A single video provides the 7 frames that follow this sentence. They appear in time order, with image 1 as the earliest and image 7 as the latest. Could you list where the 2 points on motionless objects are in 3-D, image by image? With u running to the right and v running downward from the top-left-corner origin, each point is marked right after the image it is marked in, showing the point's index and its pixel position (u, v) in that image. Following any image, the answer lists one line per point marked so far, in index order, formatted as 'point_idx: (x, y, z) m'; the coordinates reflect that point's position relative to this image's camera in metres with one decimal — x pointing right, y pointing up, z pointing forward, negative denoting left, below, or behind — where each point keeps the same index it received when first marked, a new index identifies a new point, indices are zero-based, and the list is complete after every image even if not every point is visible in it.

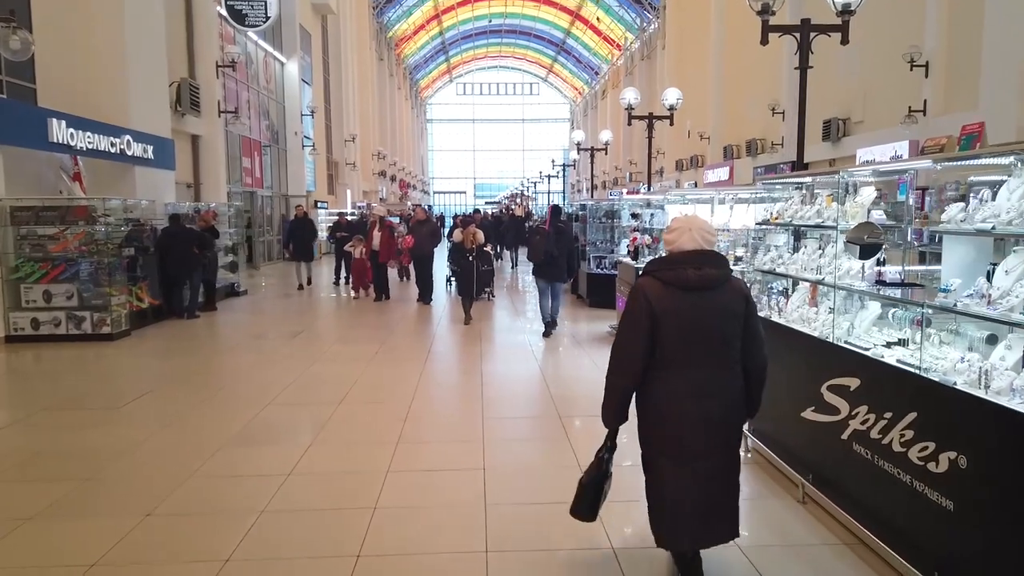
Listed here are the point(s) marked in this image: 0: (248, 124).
0: (-6.2, +3.8, +17.8) m
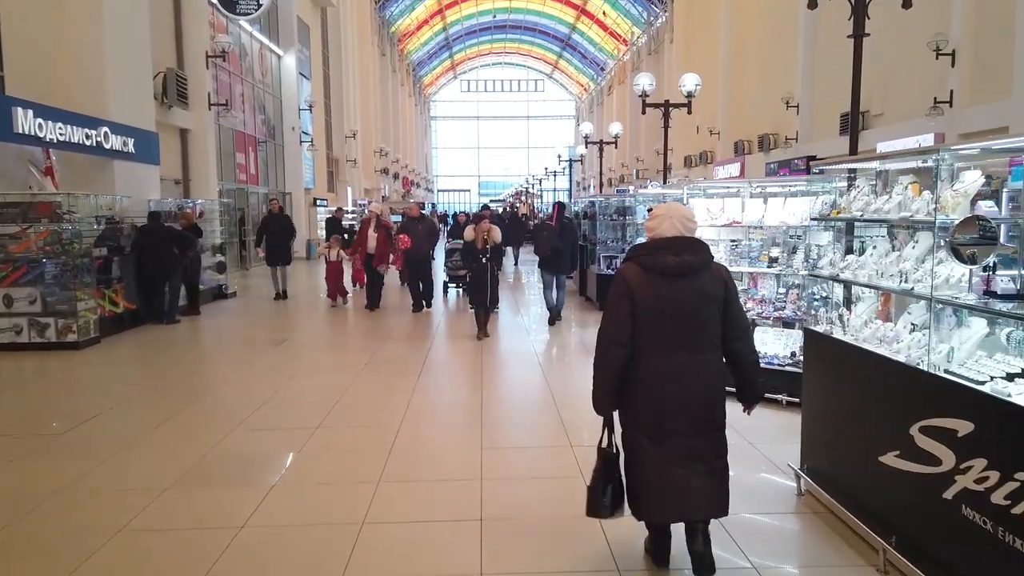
0: (-6.1, +3.8, +17.1) m
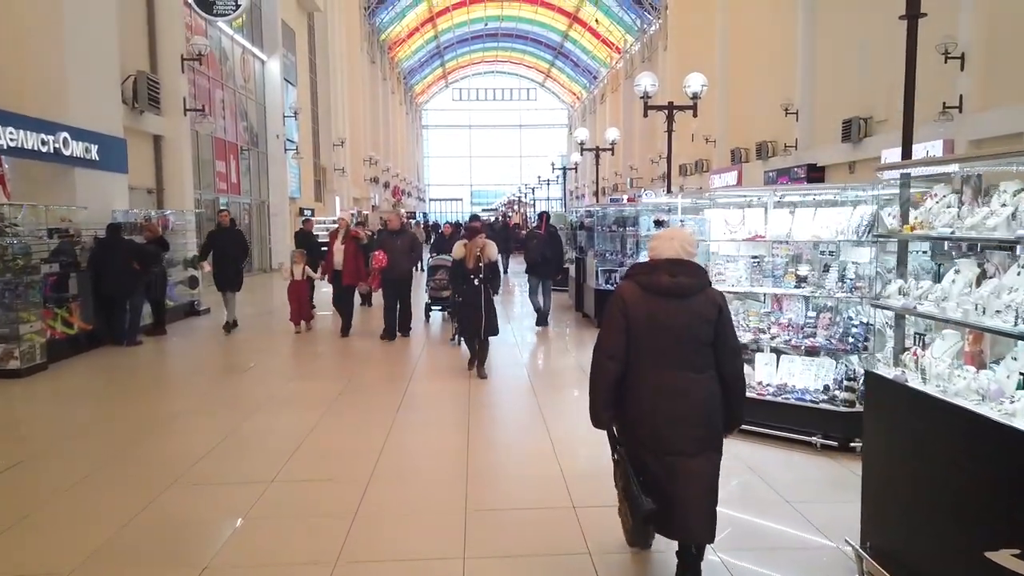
0: (-6.3, +3.5, +16.4) m
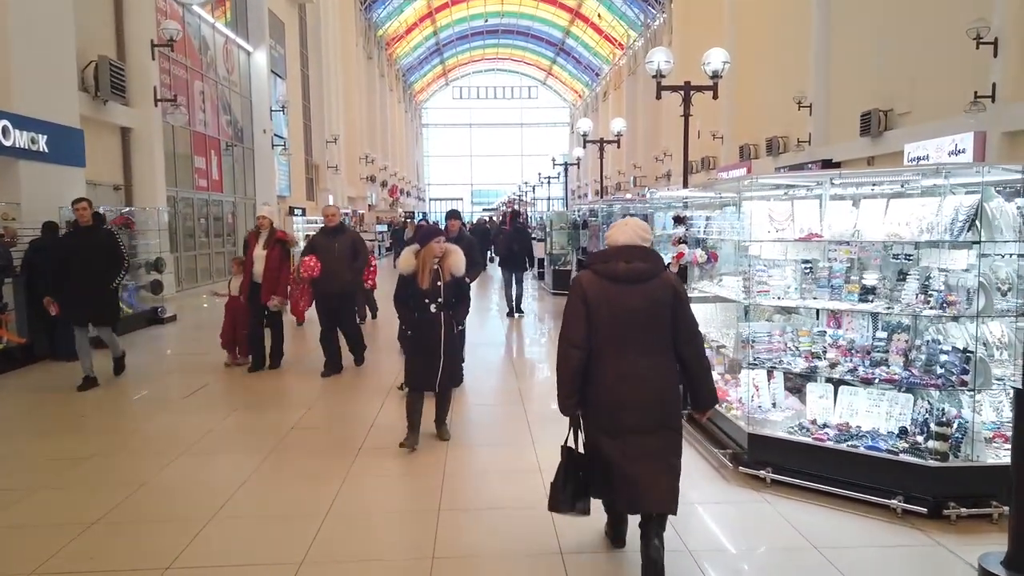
0: (-6.3, +3.5, +15.5) m
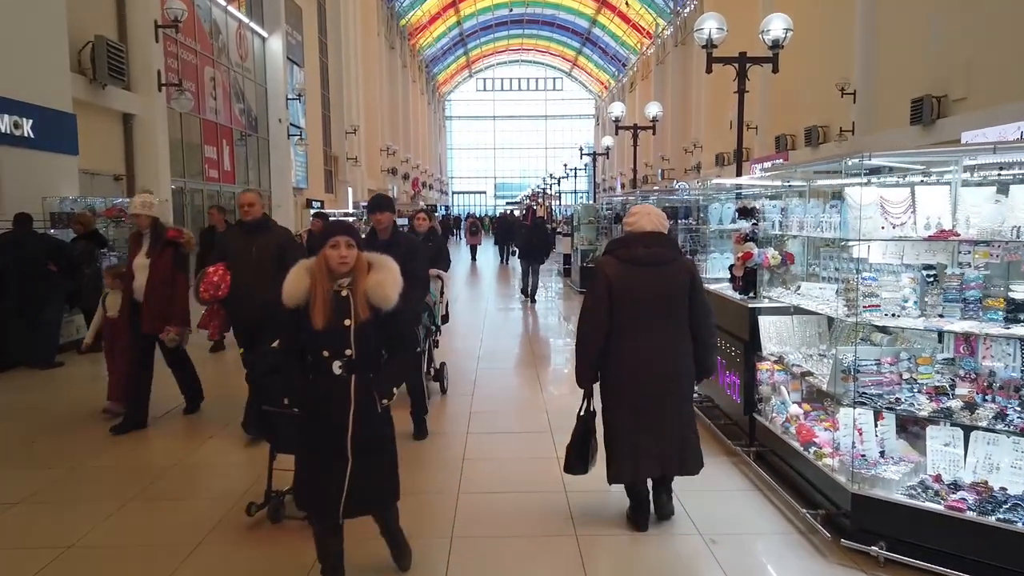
0: (-5.8, +3.5, +14.8) m
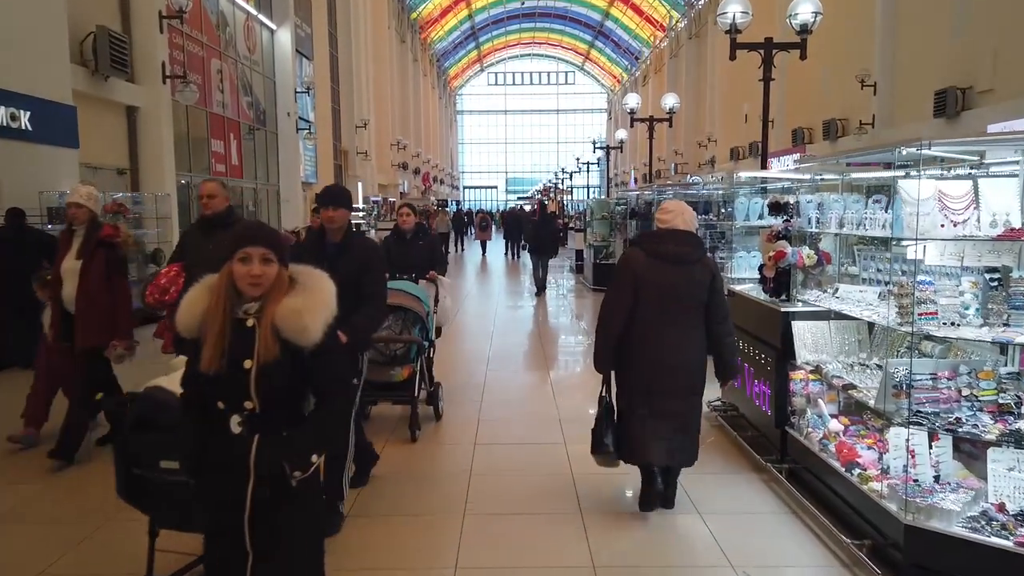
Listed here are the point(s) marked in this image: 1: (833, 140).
0: (-5.6, +3.6, +14.5) m
1: (+7.0, +3.2, +16.3) m
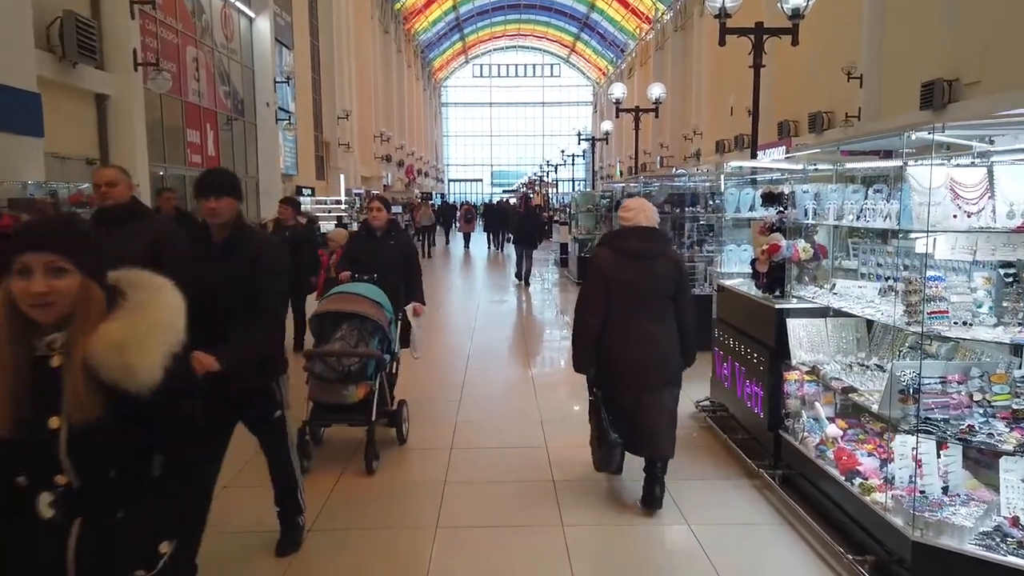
0: (-5.9, +3.7, +14.2) m
1: (+6.7, +3.3, +16.1) m
